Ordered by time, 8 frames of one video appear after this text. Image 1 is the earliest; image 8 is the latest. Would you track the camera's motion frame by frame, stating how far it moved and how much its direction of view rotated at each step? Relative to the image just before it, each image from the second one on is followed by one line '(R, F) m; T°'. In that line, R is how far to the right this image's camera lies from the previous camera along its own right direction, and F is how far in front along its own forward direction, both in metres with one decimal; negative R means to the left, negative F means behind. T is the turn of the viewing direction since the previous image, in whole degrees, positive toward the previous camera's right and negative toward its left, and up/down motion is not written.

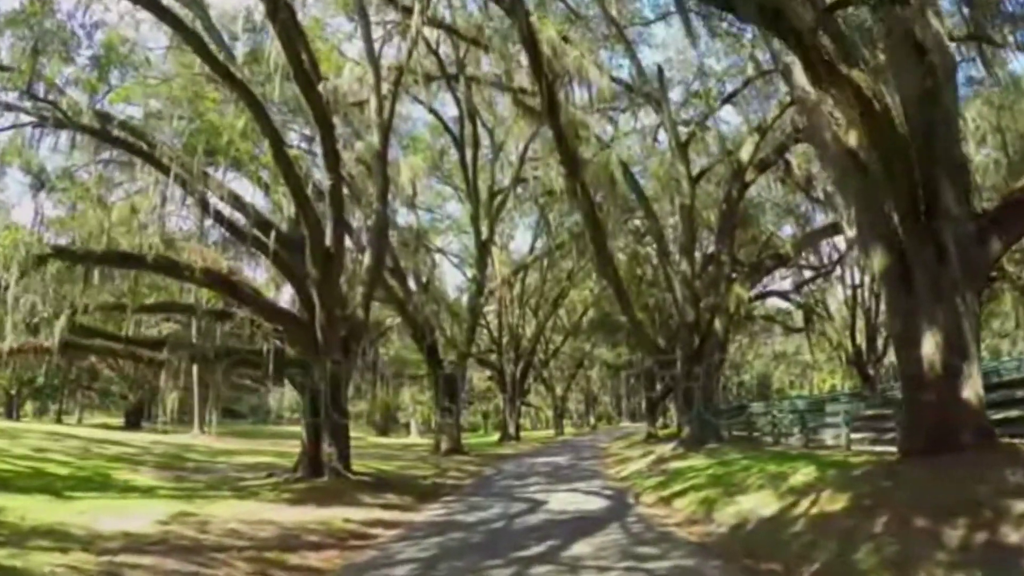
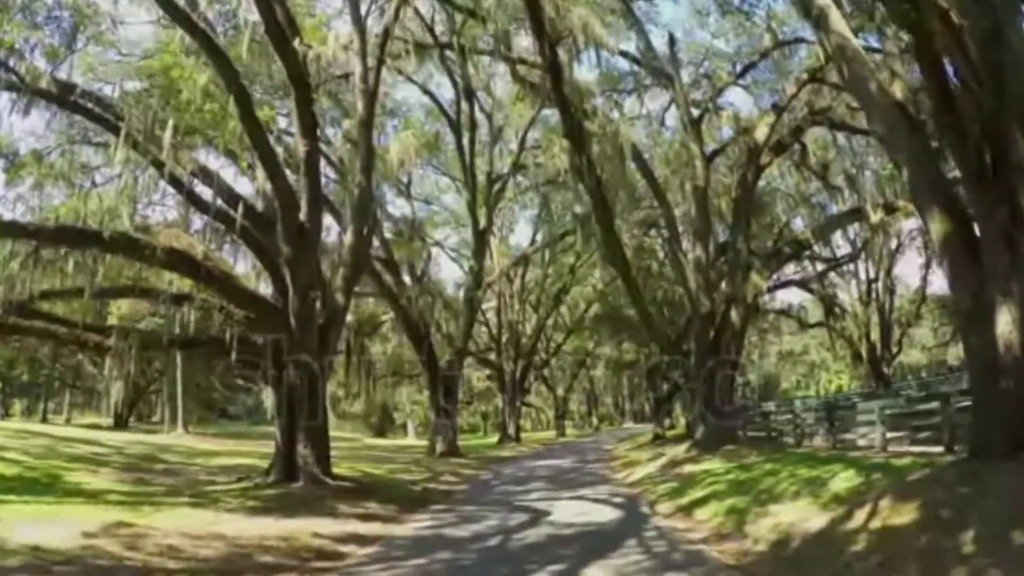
(0.0, +1.9) m; 0°
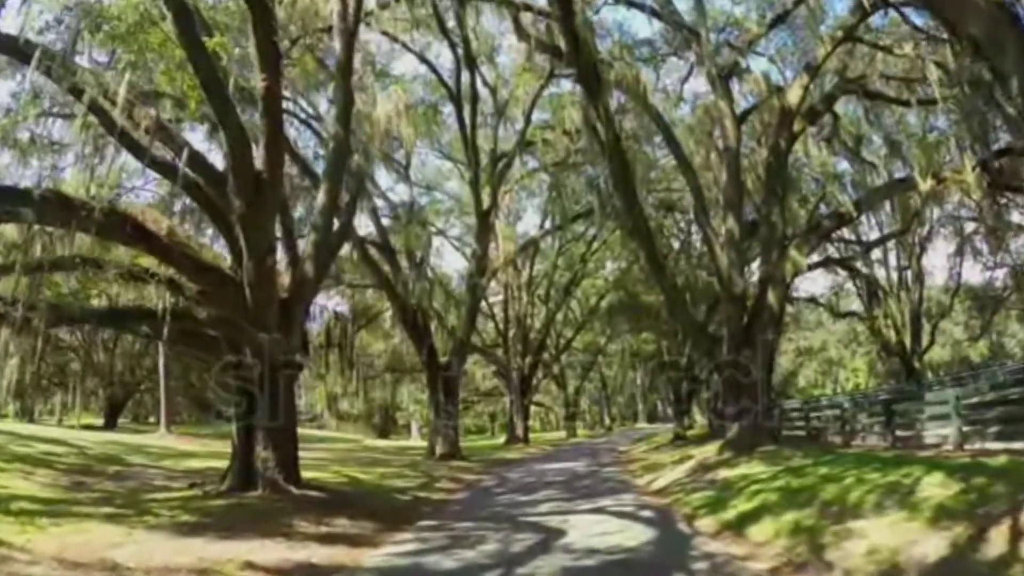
(0.0, +2.7) m; 0°
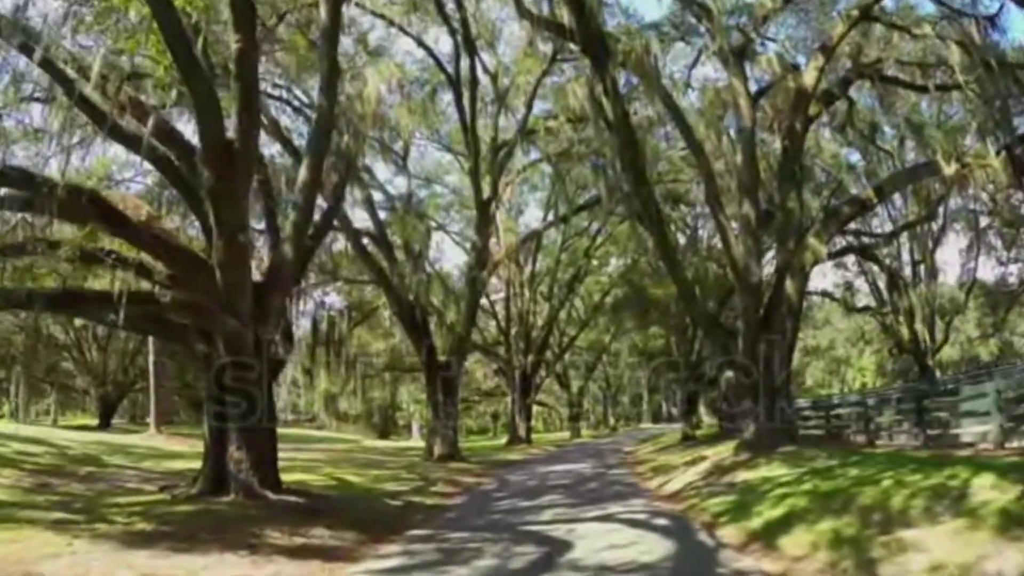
(0.0, +1.2) m; 0°
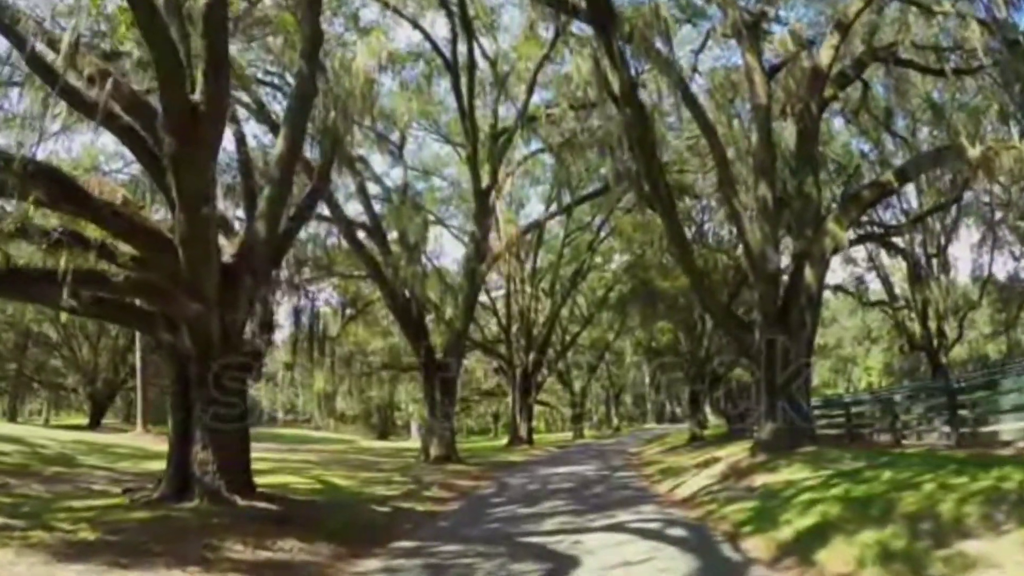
(0.0, +1.2) m; 0°
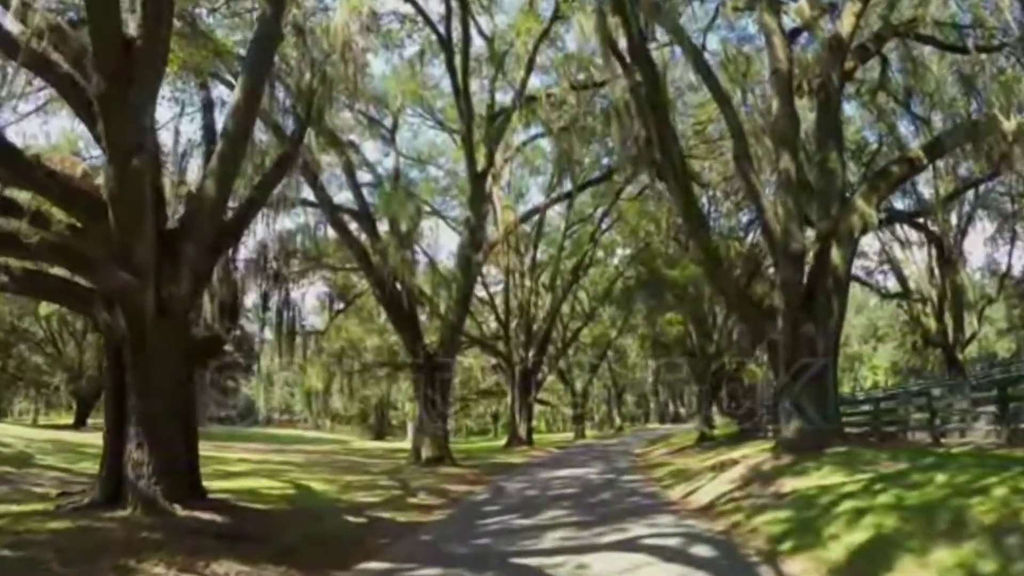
(+0.1, +1.6) m; 0°
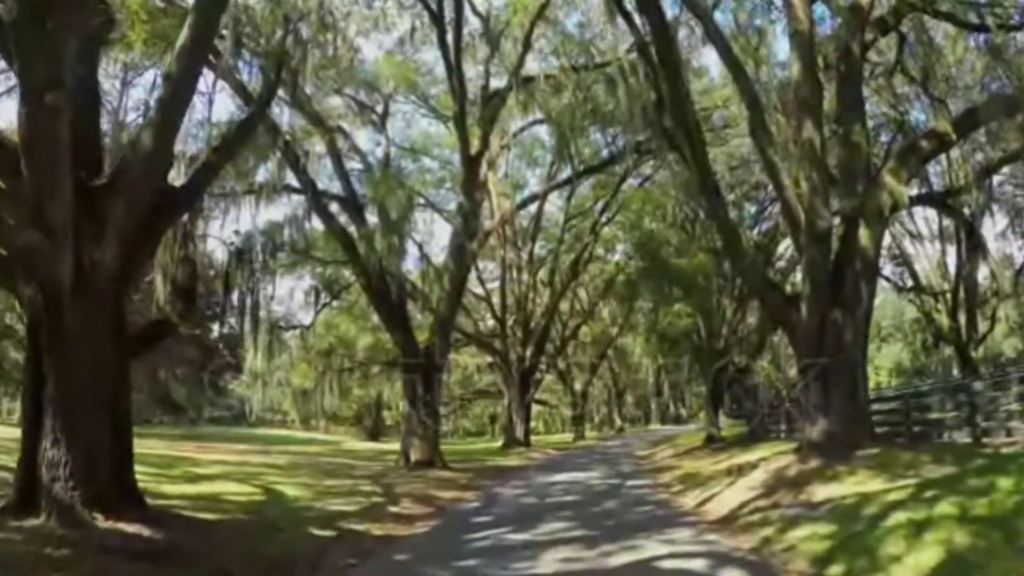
(+0.1, +1.5) m; 0°
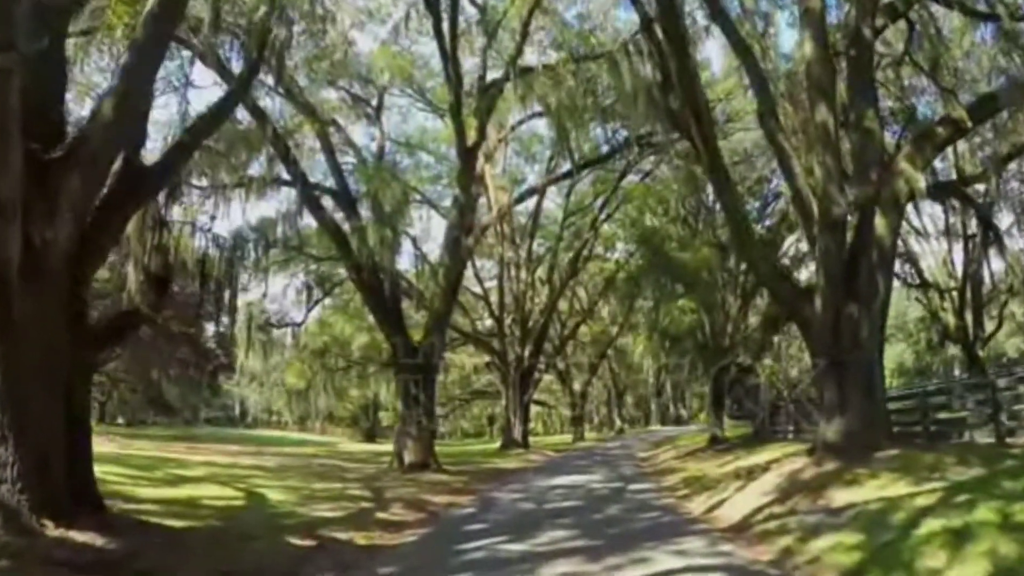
(0.0, +0.7) m; 0°
